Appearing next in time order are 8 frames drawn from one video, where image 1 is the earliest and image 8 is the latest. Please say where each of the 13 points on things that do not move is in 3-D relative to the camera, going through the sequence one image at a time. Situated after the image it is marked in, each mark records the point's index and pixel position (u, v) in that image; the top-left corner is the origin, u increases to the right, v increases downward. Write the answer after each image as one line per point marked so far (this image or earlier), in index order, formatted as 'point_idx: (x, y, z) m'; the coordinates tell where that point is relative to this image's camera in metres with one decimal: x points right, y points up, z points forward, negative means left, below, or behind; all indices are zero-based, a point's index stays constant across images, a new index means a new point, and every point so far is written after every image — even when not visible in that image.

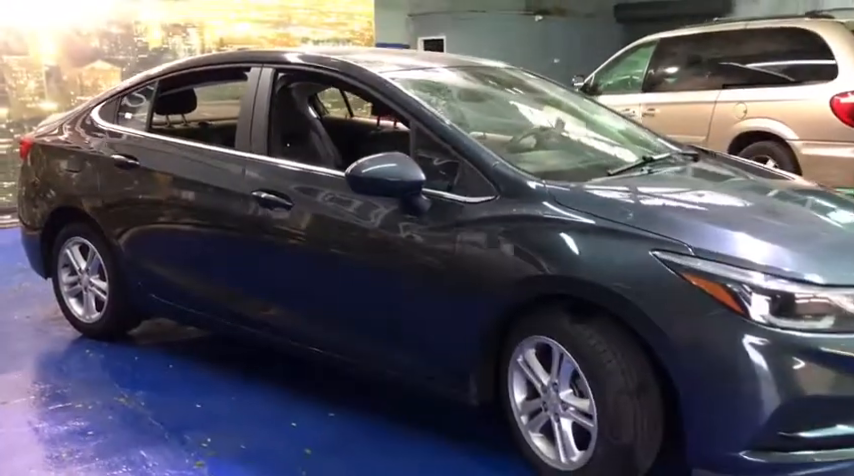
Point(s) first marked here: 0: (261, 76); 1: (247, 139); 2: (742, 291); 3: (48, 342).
0: (-0.7, +0.7, +3.3) m
1: (-0.8, +0.4, +3.3) m
2: (+0.8, -0.1, +2.2) m
3: (-1.9, -0.5, +3.9) m
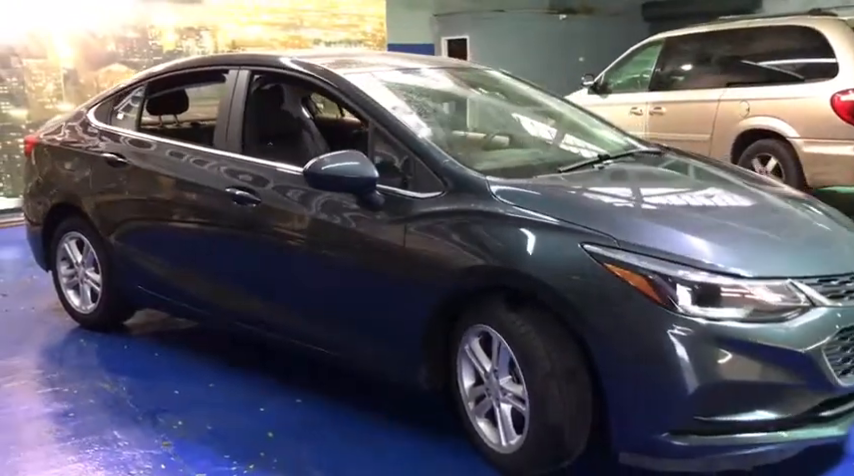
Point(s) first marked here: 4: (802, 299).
0: (-0.8, +0.7, +3.5) m
1: (-0.9, +0.4, +3.4) m
2: (+0.6, -0.1, +2.3) m
3: (-2.0, -0.5, +4.2) m
4: (+1.1, -0.2, +2.3) m
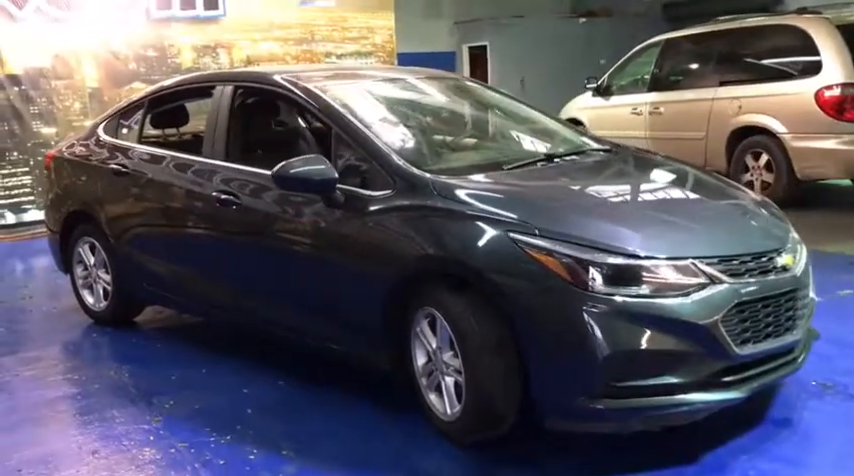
0: (-1.0, +0.7, +3.8) m
1: (-1.0, +0.4, +3.8) m
2: (+0.5, -0.1, +2.5) m
3: (-2.1, -0.5, +4.6) m
4: (+0.9, -0.1, +2.5) m
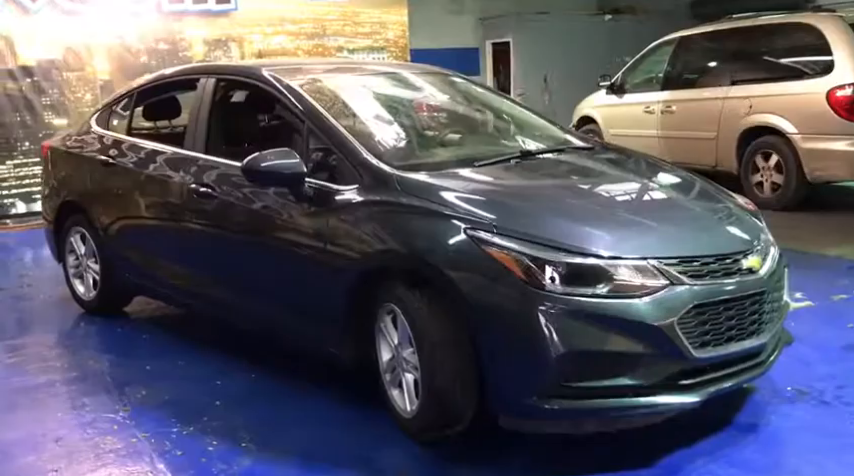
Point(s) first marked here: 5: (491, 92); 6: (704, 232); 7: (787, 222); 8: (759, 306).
0: (-1.1, +0.7, +3.8) m
1: (-1.1, +0.5, +3.8) m
2: (+0.3, -0.1, +2.5) m
3: (-2.1, -0.5, +4.6) m
4: (+0.7, -0.1, +2.5) m
5: (+0.3, +0.8, +4.3) m
6: (+0.9, 0.0, +2.7) m
7: (+2.8, +0.1, +6.3) m
8: (+1.1, -0.2, +2.7) m
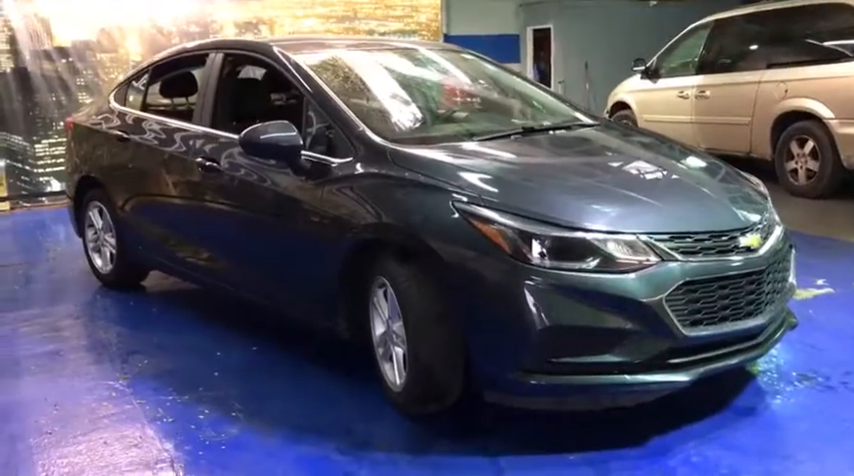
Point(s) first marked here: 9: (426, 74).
0: (-1.0, +0.8, +3.9) m
1: (-1.1, +0.6, +3.8) m
2: (+0.3, 0.0, +2.5) m
3: (-2.1, -0.3, +4.7) m
4: (+0.7, 0.0, +2.4) m
5: (+0.4, +0.9, +4.2) m
6: (+0.9, +0.1, +2.6) m
7: (+3.0, +0.2, +6.2) m
8: (+1.1, -0.2, +2.6) m
9: (0.0, +0.8, +3.8) m
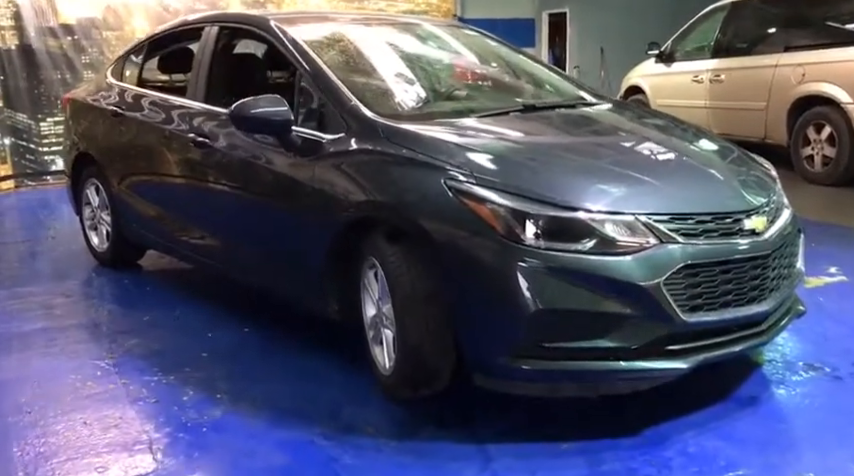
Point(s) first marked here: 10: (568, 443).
0: (-1.0, +0.9, +3.8) m
1: (-1.1, +0.7, +3.7) m
2: (+0.2, +0.1, +2.4) m
3: (-2.0, -0.2, +4.7) m
4: (+0.6, 0.0, +2.3) m
5: (+0.4, +1.0, +4.1) m
6: (+0.9, +0.1, +2.5) m
7: (+3.0, +0.3, +6.0) m
8: (+1.0, -0.1, +2.5) m
9: (0.0, +0.8, +3.7) m
10: (+0.4, -0.6, +2.3) m
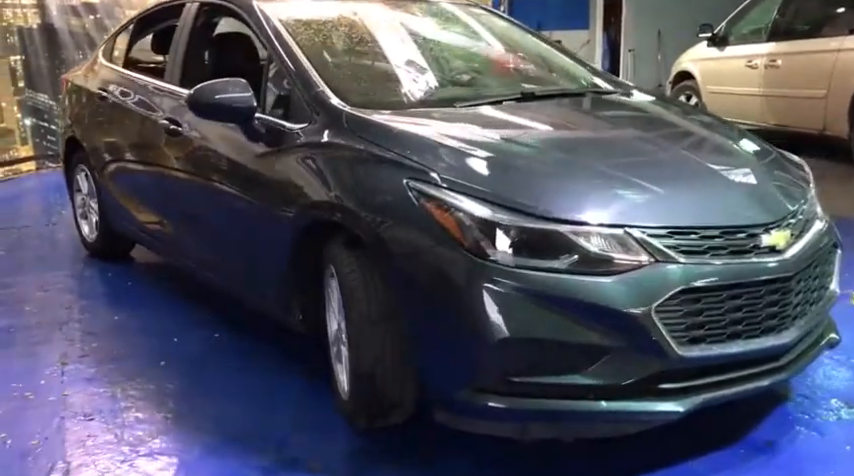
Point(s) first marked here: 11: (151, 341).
0: (-1.0, +1.0, +3.5) m
1: (-1.1, +0.7, +3.5) m
2: (+0.1, 0.0, +2.0) m
3: (-2.0, -0.1, +4.5) m
4: (+0.5, 0.0, +1.9) m
5: (+0.4, +1.0, +3.7) m
6: (+0.7, +0.1, +2.1) m
7: (+3.2, +0.3, +5.4) m
8: (+0.9, -0.1, +2.1) m
9: (0.0, +0.8, +3.3) m
10: (+0.3, -0.6, +2.0) m
11: (-1.1, -0.4, +3.1) m
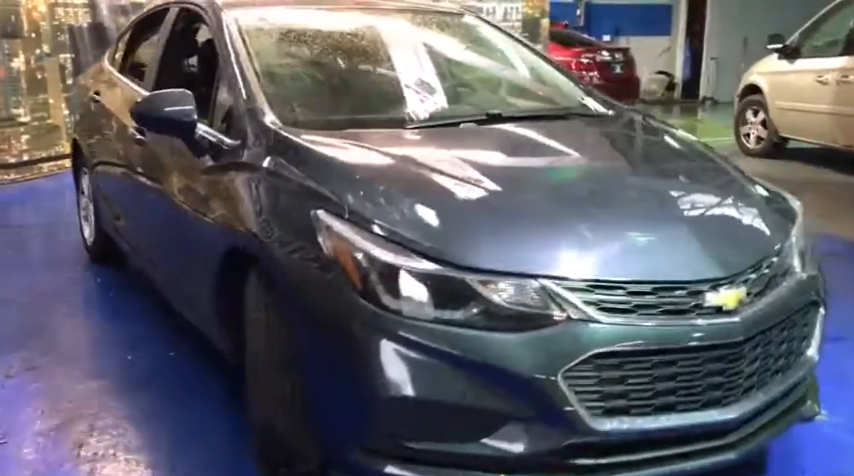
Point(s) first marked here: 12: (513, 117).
0: (-1.0, +0.9, +3.4) m
1: (-1.1, +0.7, +3.4) m
2: (-0.1, -0.1, +1.8) m
3: (-2.0, -0.1, +4.5) m
4: (+0.3, -0.1, +1.7) m
5: (+0.4, +0.9, +3.5) m
6: (+0.5, 0.0, +1.8) m
7: (+3.3, 0.0, +4.9) m
8: (+0.7, -0.3, +1.8) m
9: (0.0, +0.7, +3.1) m
10: (0.0, -0.7, +1.8) m
11: (-1.2, -0.4, +3.0) m
12: (+0.3, +0.4, +2.8) m
